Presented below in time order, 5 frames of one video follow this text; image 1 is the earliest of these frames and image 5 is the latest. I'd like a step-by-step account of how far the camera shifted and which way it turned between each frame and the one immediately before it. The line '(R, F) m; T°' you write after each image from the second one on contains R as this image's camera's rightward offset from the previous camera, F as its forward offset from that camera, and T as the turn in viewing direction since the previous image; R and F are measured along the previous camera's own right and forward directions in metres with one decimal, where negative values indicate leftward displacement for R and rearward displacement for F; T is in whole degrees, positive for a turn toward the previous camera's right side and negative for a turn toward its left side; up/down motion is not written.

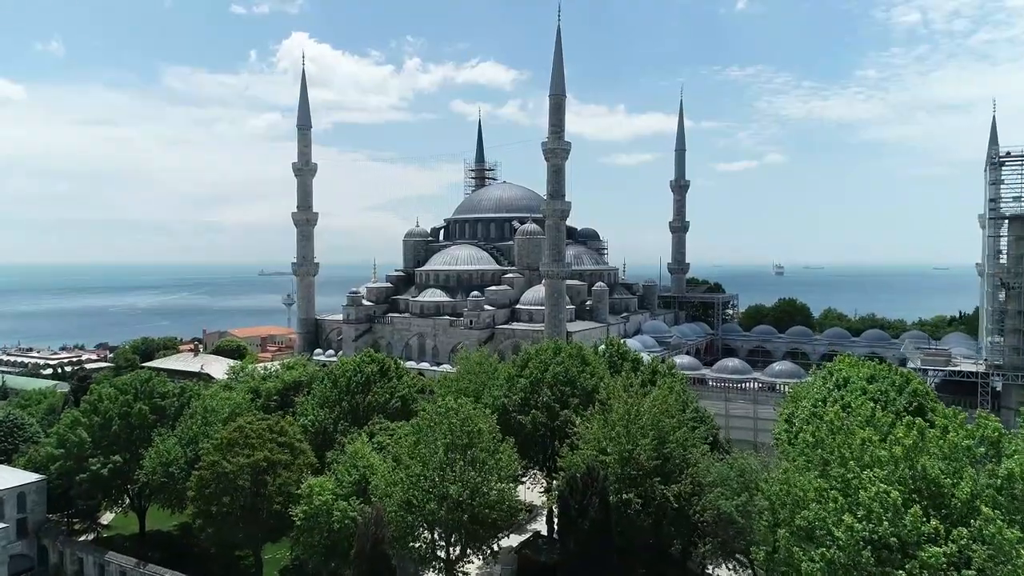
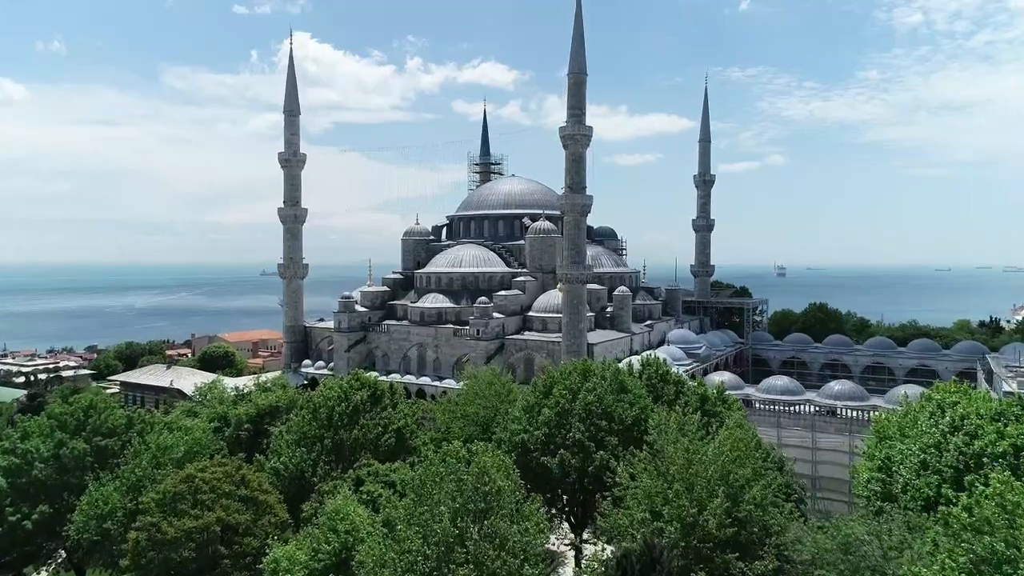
(-0.6, +4.9) m; 0°
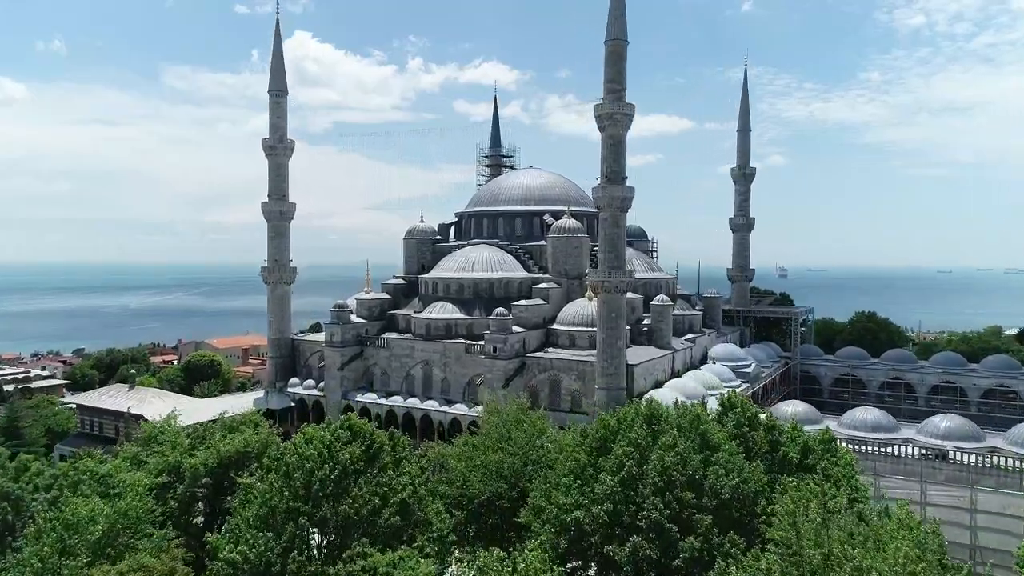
(-0.9, +5.7) m; 0°
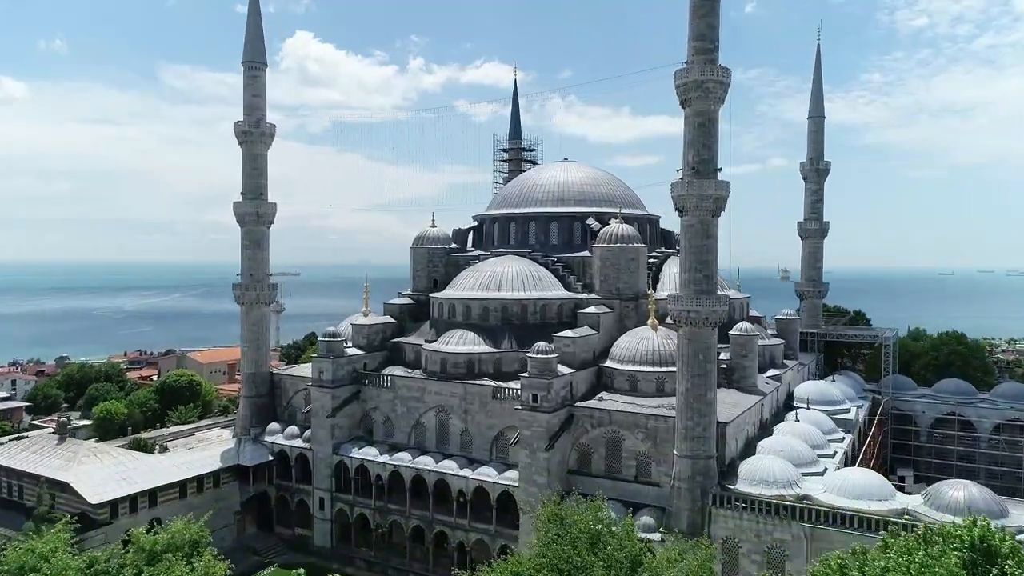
(-1.4, +7.7) m; 0°
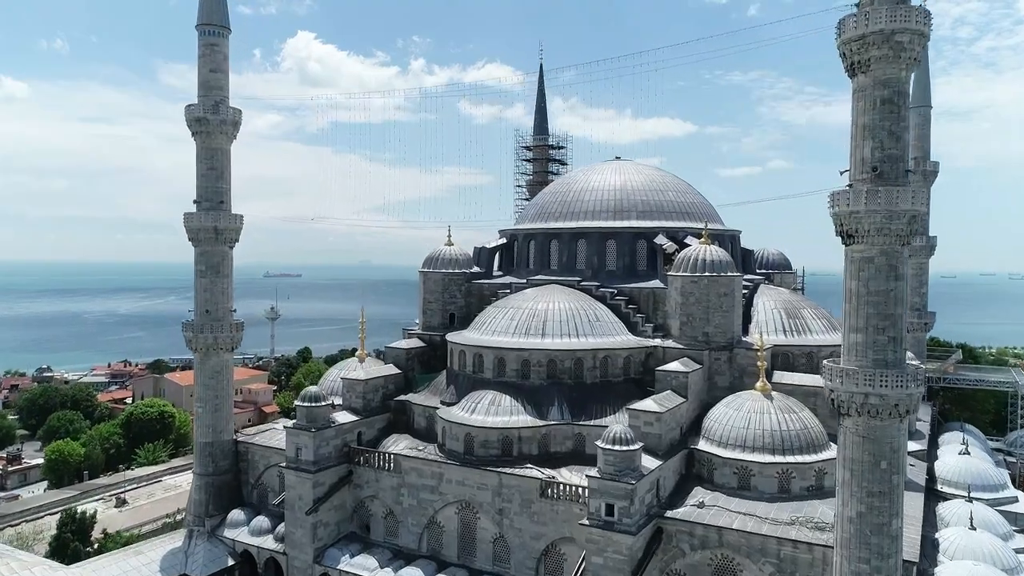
(-1.3, +7.6) m; 0°
